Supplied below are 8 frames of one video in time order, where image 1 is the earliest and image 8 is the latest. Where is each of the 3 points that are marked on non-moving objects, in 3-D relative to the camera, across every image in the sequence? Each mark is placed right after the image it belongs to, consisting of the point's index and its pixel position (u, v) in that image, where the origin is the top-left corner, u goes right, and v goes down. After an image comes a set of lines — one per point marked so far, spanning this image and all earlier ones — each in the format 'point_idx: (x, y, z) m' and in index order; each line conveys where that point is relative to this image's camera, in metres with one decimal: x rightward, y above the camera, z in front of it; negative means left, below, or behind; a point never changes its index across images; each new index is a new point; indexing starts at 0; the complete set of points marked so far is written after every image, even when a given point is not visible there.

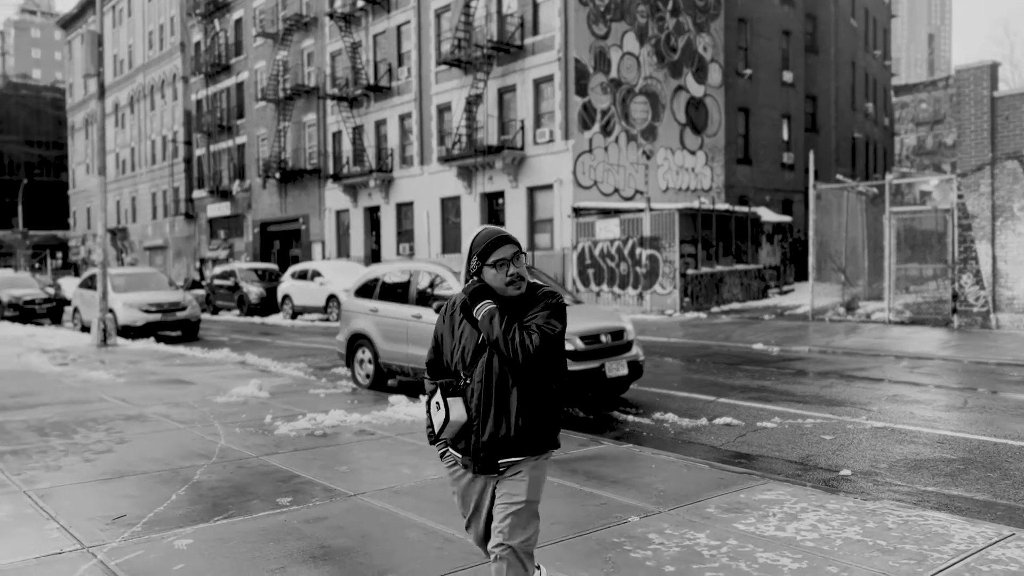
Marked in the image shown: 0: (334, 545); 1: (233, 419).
0: (-1.0, -1.5, +4.9) m
1: (-2.9, -1.3, +8.7) m
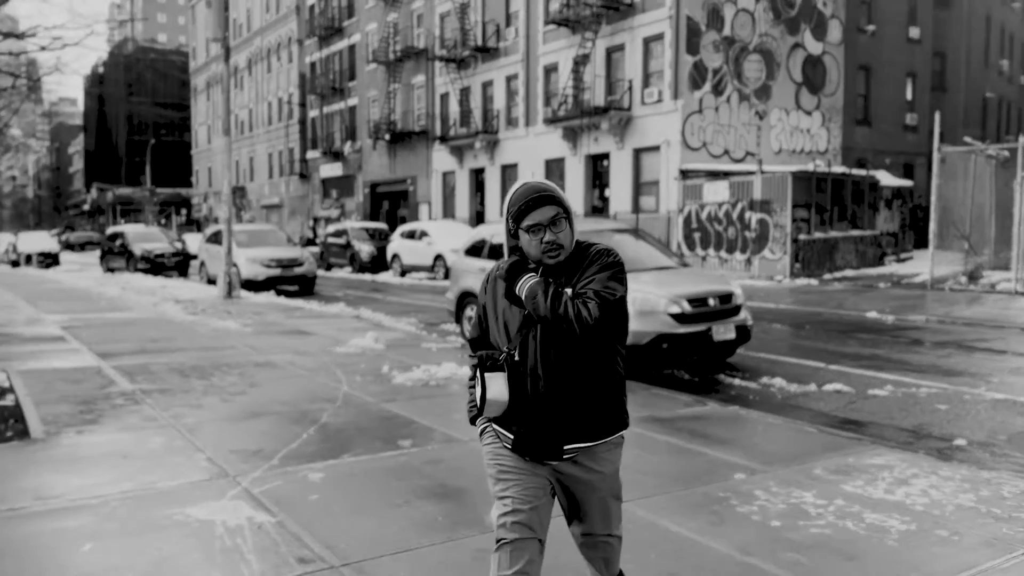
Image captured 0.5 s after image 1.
0: (-0.4, -1.2, +5.3) m
1: (-1.7, -0.9, +9.2) m
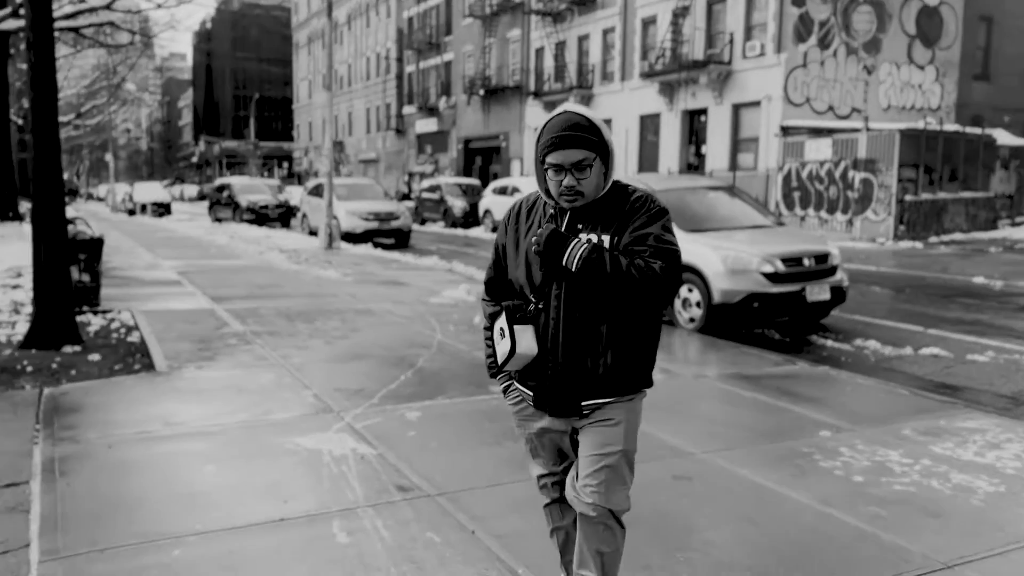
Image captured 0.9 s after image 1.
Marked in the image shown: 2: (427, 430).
0: (+0.2, -0.9, +5.5) m
1: (-0.7, -0.3, +9.6) m
2: (-0.5, -0.9, +5.3) m
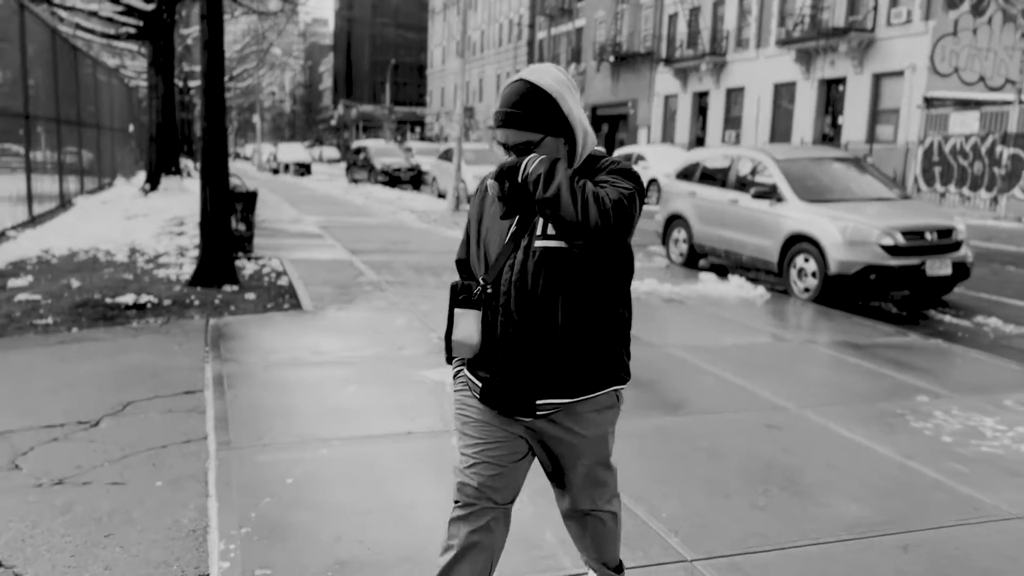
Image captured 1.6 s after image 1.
0: (+0.9, -0.6, +5.9) m
1: (+0.6, +0.1, +10.1) m
2: (+0.2, -0.6, +5.8) m
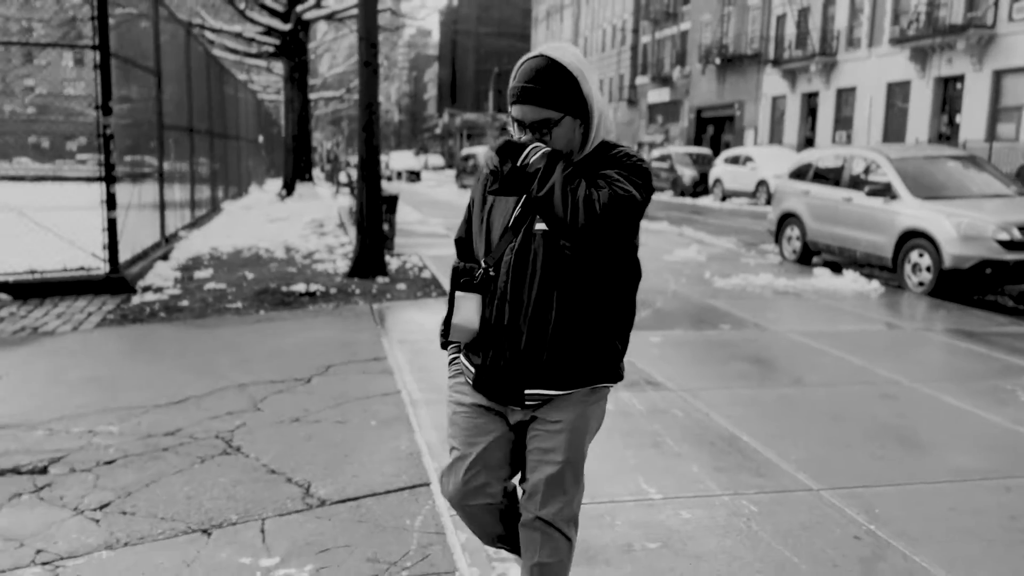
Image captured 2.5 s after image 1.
0: (+1.9, -0.5, +6.5) m
1: (+2.1, +0.2, +10.7) m
2: (+1.2, -0.5, +6.5) m
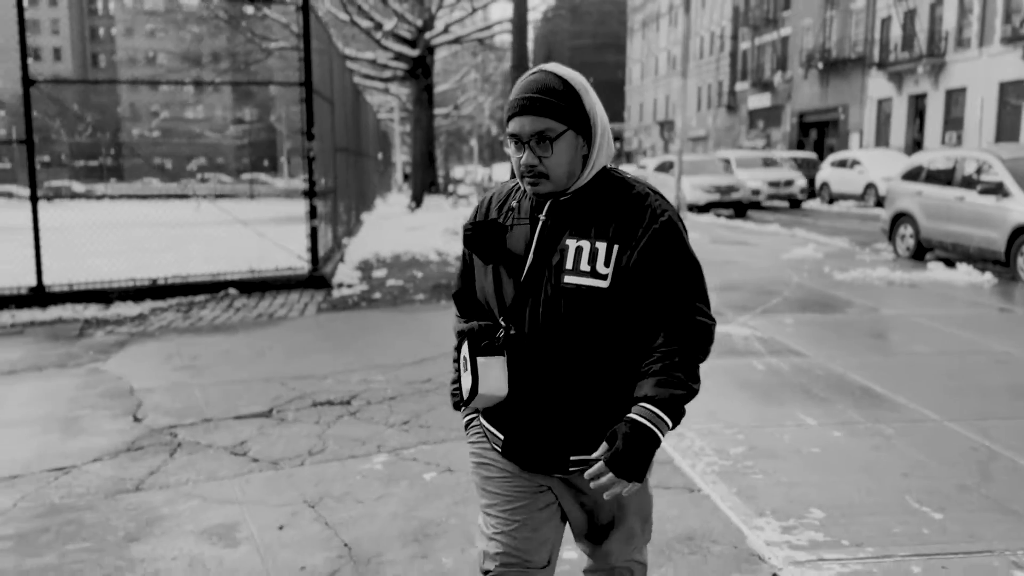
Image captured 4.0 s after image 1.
0: (+3.3, -0.4, +7.5) m
1: (+3.9, +0.3, +11.6) m
2: (+2.6, -0.4, +7.6) m
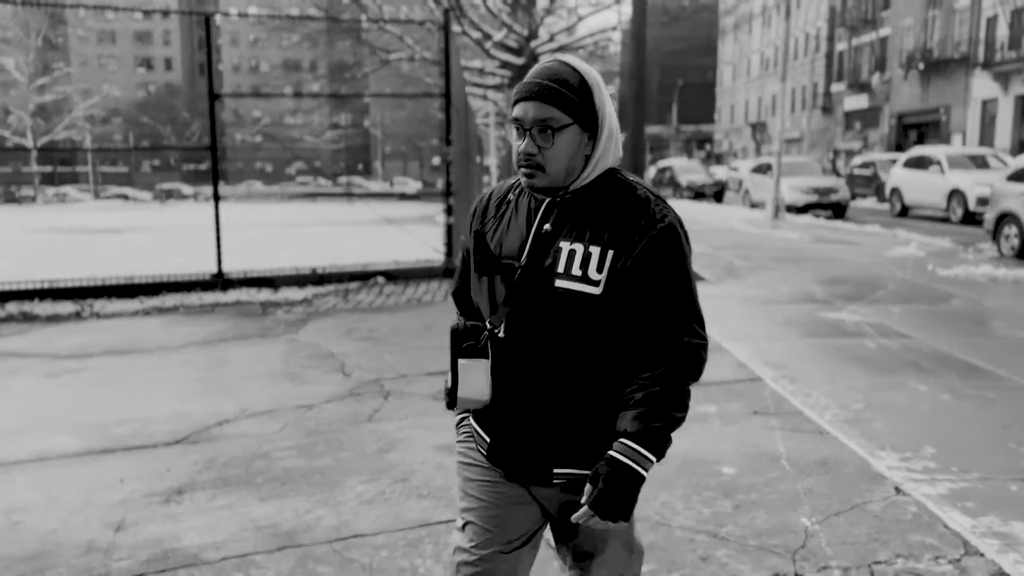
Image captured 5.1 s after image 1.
0: (+4.6, -0.3, +8.1) m
1: (+5.6, +0.3, +12.1) m
2: (+3.8, -0.3, +8.2) m
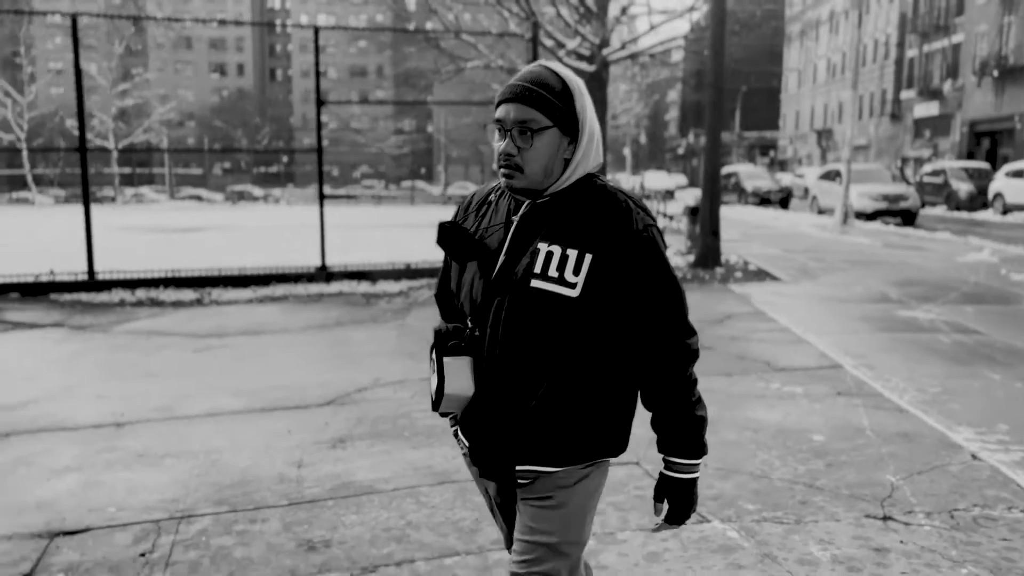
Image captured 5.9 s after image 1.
0: (+5.5, -0.3, +8.4) m
1: (+6.7, +0.3, +12.3) m
2: (+4.7, -0.3, +8.6) m
